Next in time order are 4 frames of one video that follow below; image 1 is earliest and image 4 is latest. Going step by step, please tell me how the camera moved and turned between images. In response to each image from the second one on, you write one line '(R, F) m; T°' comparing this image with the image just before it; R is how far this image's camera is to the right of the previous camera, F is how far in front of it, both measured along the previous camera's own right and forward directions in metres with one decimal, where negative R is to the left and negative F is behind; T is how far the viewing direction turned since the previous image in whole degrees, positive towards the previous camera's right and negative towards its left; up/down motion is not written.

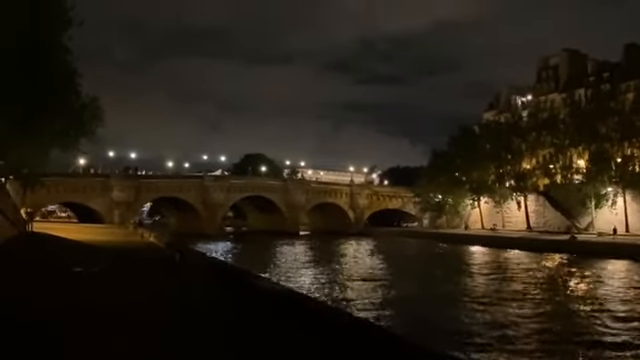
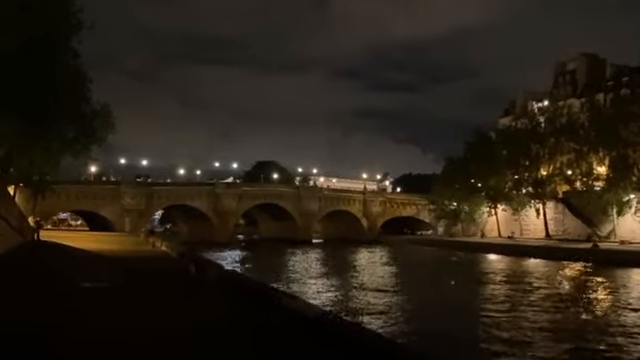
(-0.2, +1.0) m; -1°
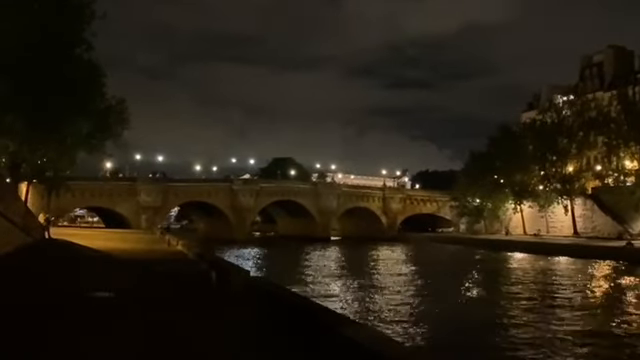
(-0.3, +1.5) m; -1°
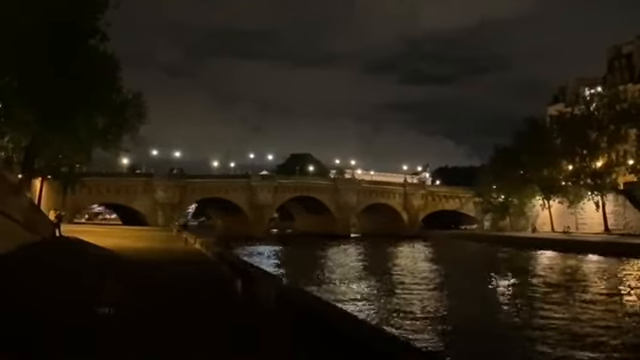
(-0.3, +1.6) m; -1°
